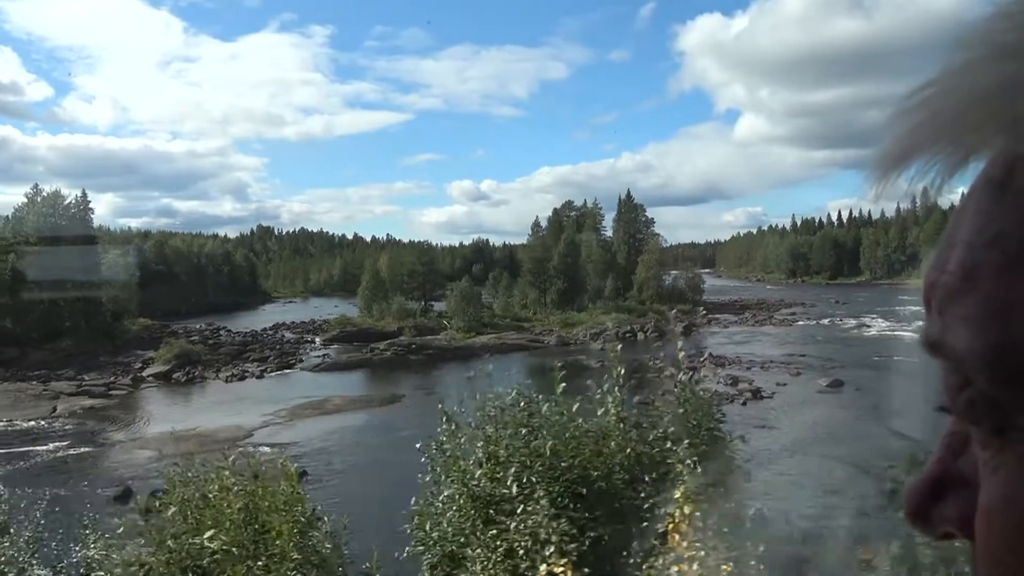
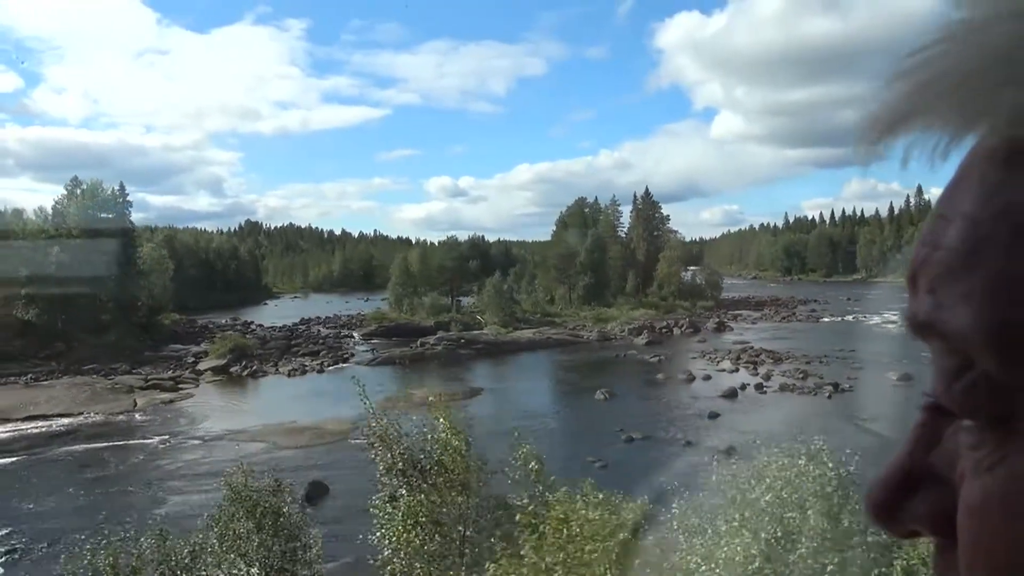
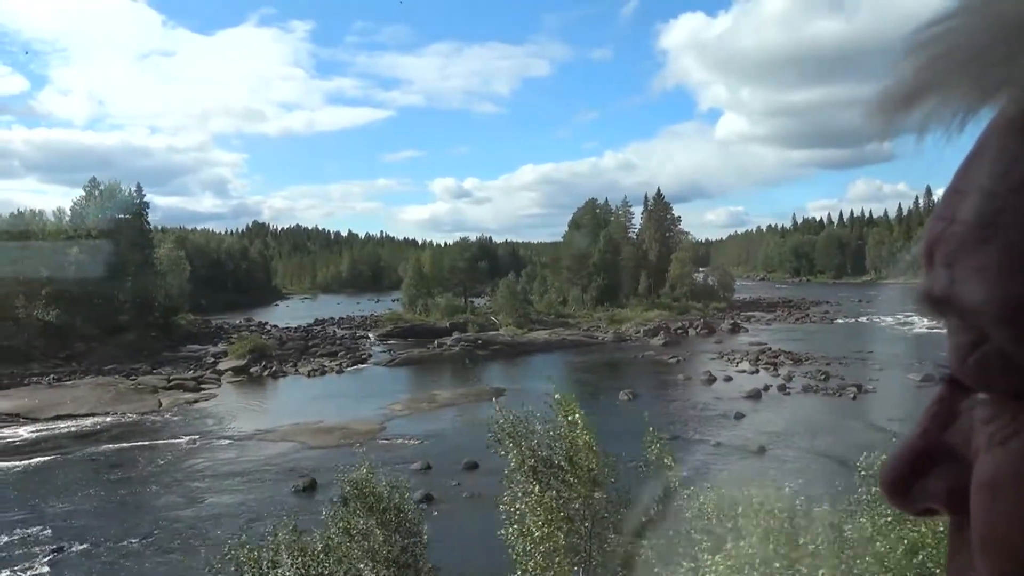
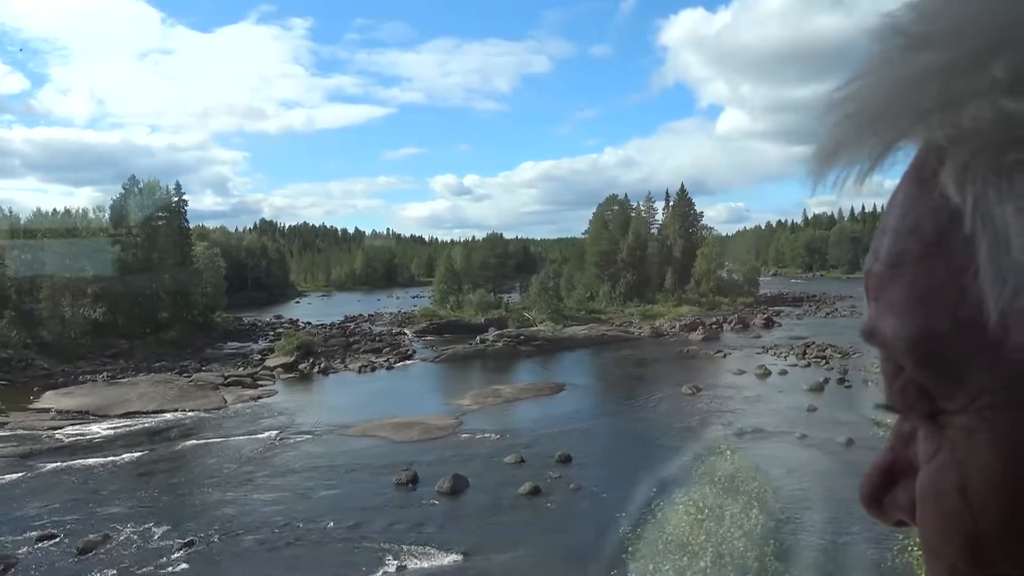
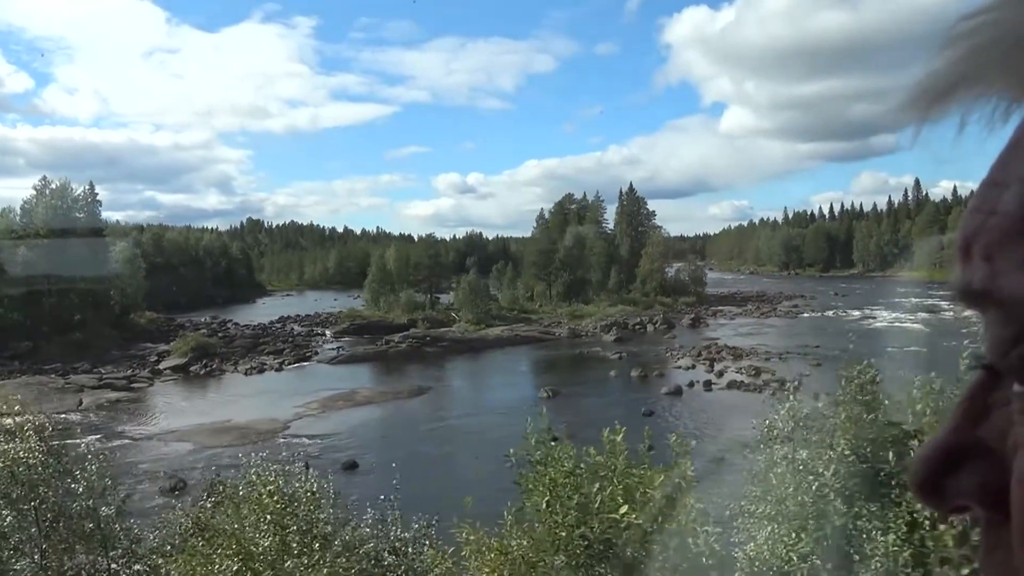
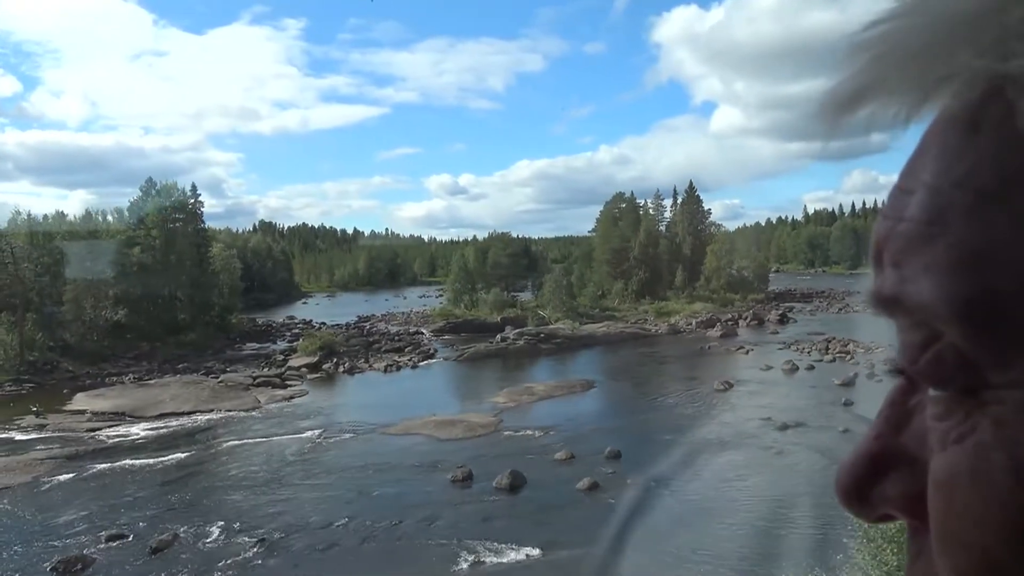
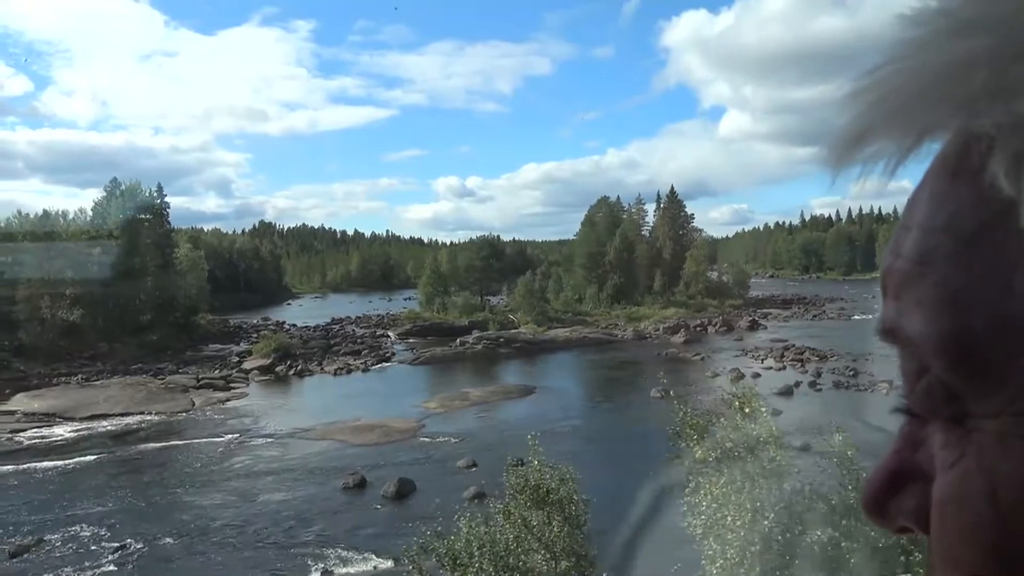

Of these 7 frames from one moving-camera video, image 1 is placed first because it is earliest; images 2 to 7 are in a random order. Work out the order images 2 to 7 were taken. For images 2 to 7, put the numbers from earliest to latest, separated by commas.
5, 2, 3, 7, 4, 6
